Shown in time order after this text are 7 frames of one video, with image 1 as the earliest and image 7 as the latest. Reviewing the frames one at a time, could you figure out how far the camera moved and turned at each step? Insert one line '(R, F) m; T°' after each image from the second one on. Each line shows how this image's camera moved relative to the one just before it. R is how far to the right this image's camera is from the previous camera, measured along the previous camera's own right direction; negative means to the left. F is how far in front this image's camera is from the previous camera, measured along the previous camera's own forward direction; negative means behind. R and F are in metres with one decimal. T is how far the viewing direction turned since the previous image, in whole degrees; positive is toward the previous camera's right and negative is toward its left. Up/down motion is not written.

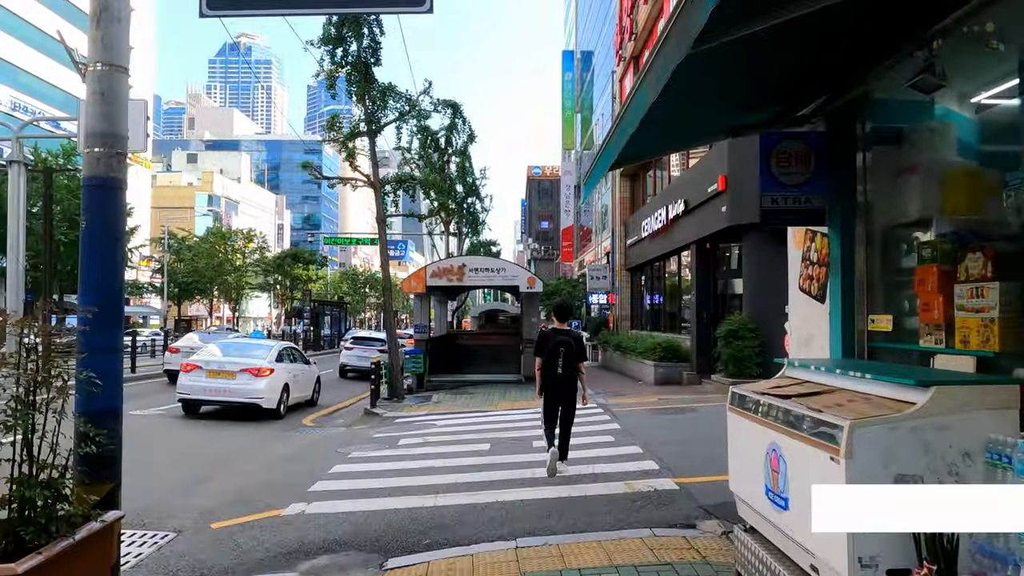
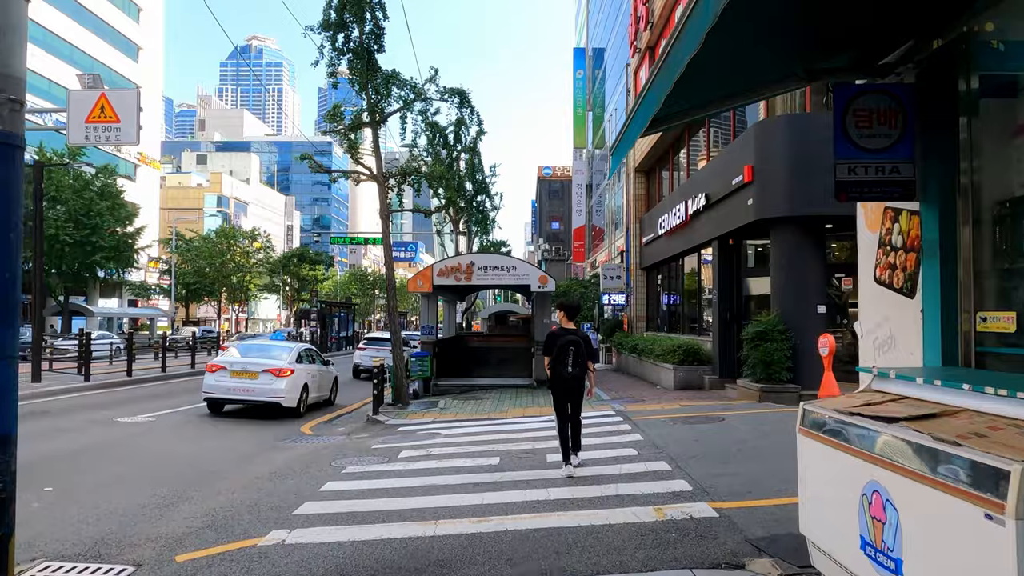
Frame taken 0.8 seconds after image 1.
(0.0, +0.9) m; -1°
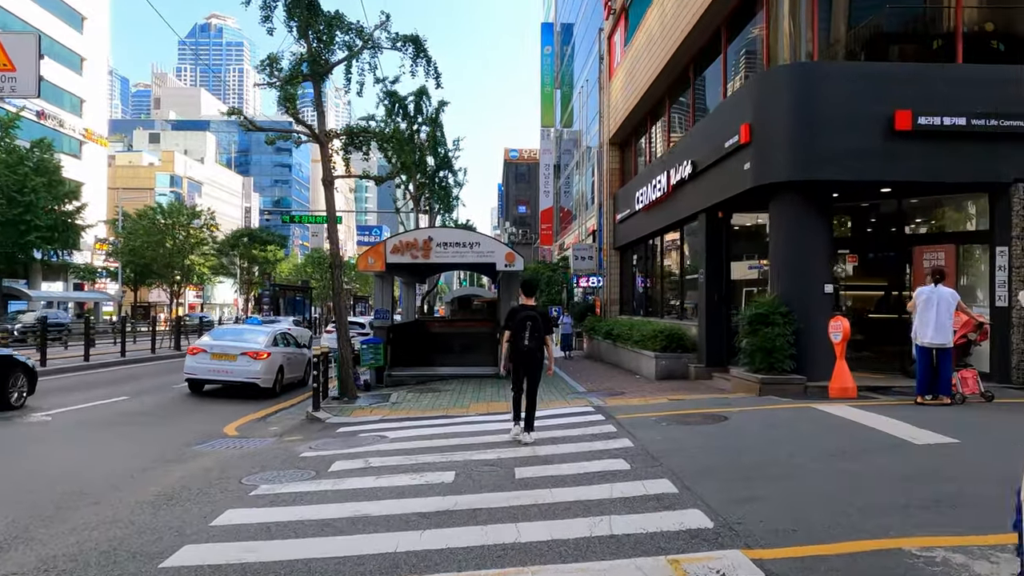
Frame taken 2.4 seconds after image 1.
(+0.1, +1.9) m; +2°
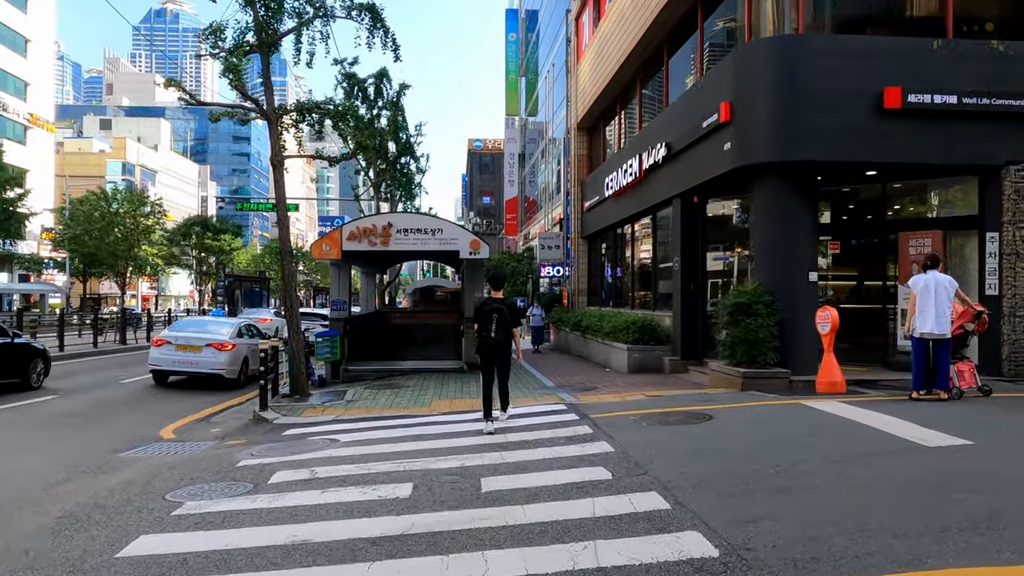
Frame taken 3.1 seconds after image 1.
(0.0, +0.9) m; +3°
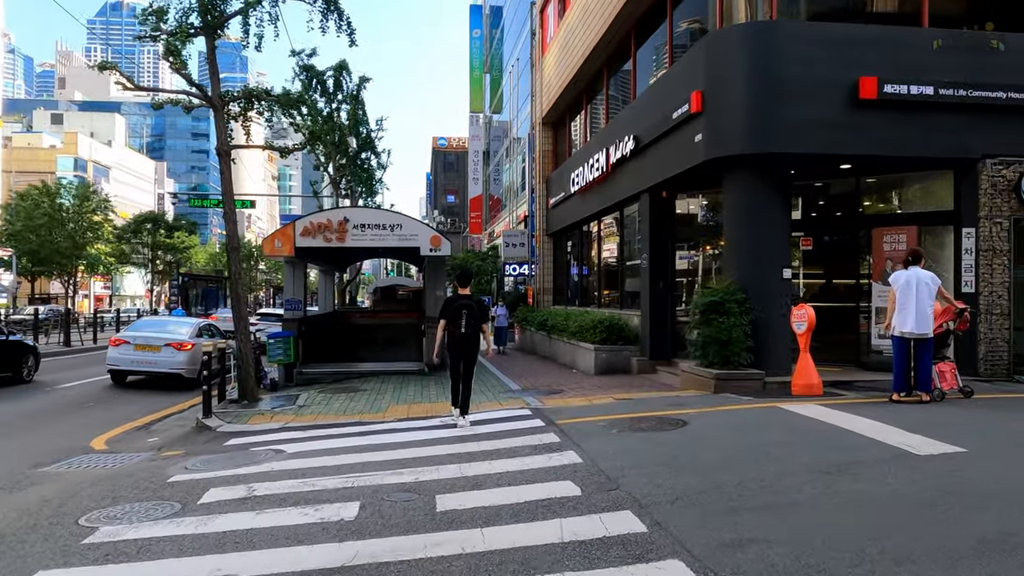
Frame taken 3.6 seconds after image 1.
(0.0, +0.6) m; +3°
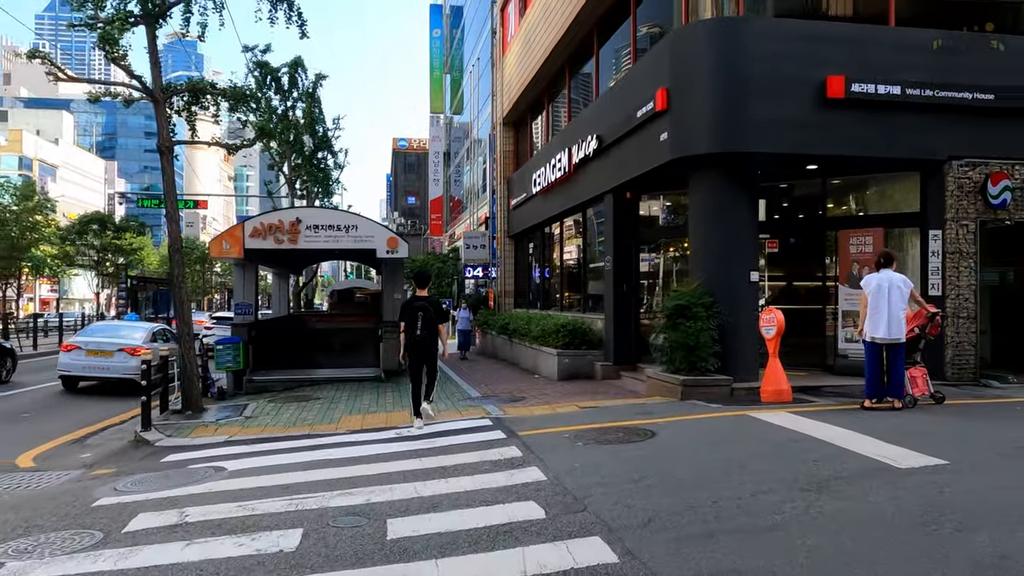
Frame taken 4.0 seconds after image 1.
(0.0, +0.4) m; +3°
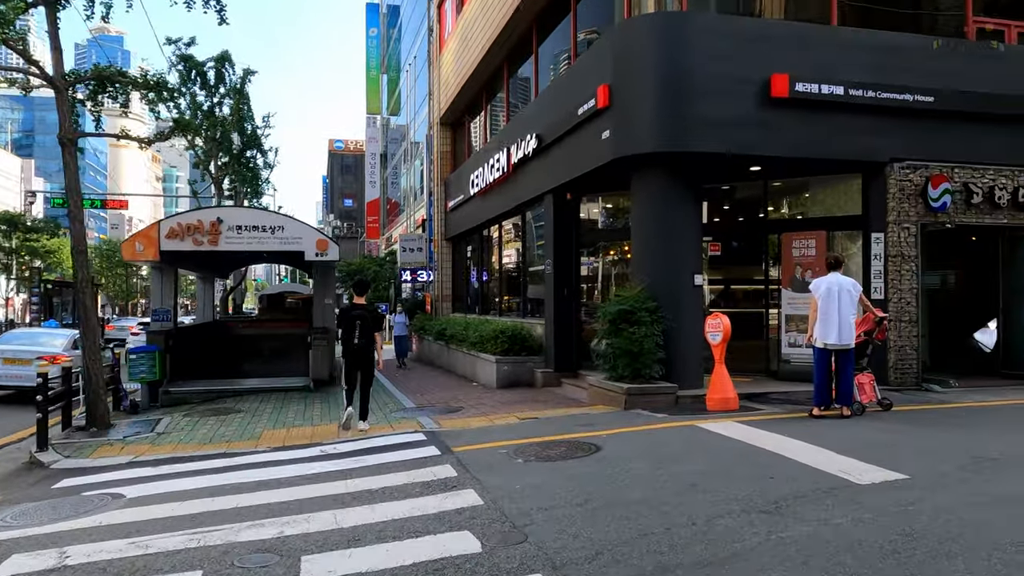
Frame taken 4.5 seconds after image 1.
(0.0, +0.5) m; +4°
